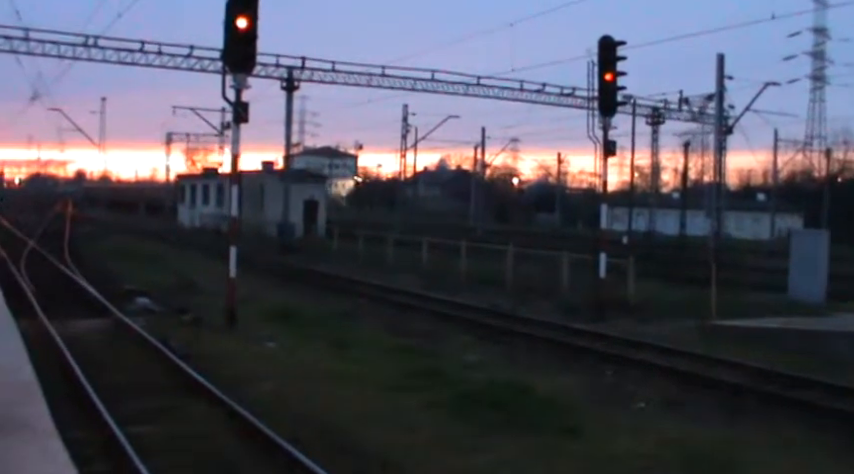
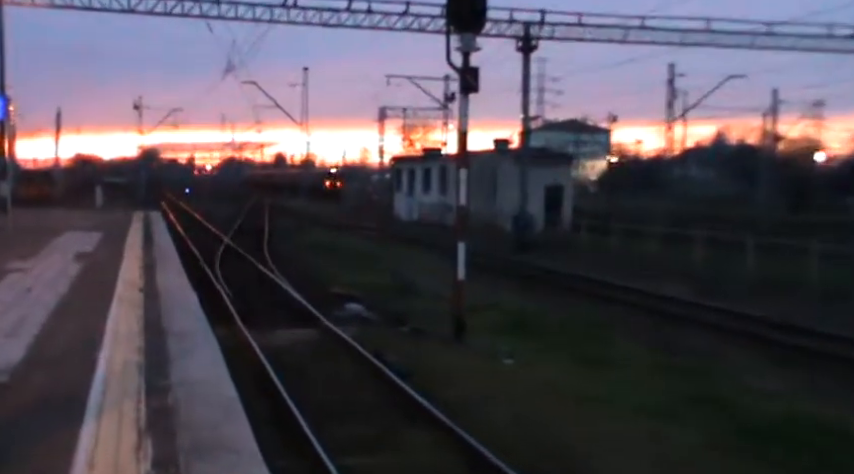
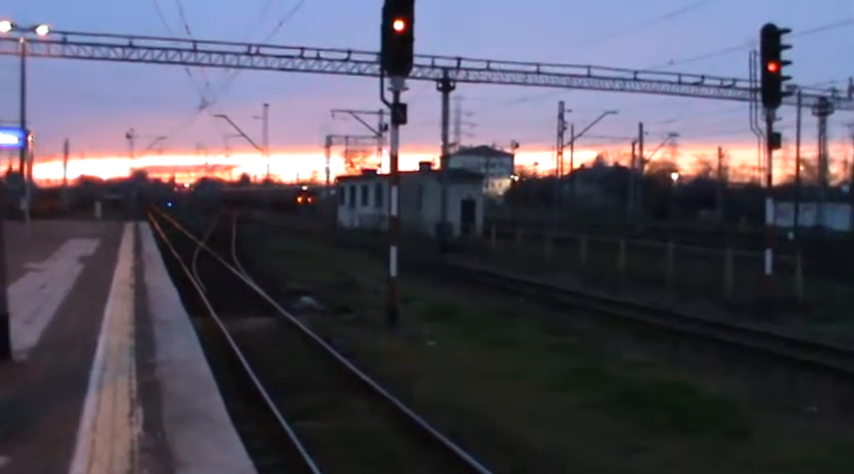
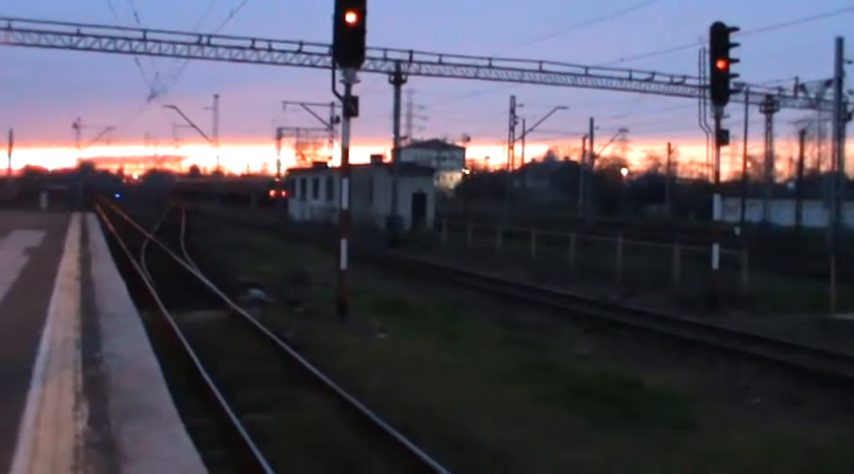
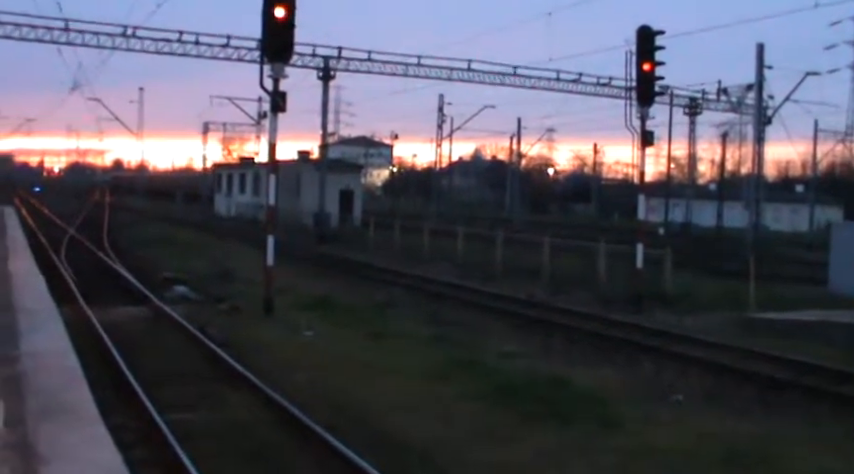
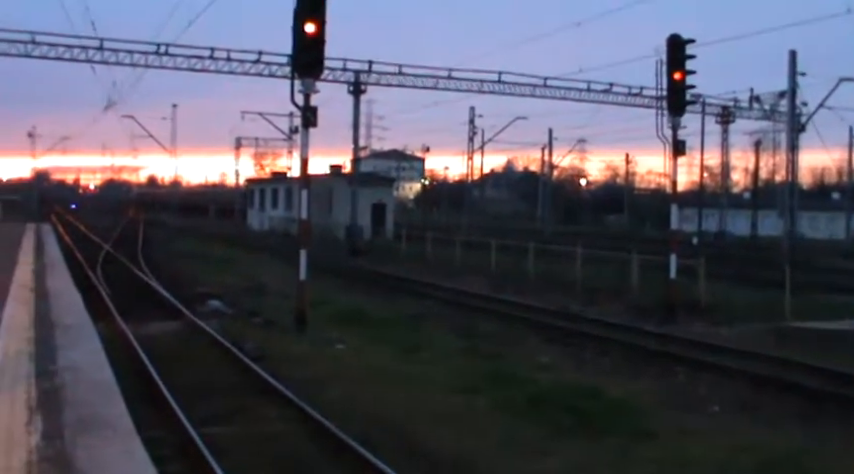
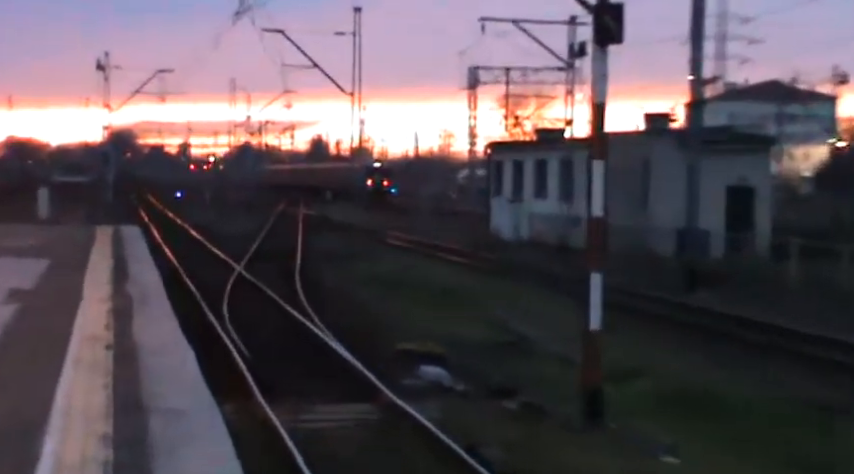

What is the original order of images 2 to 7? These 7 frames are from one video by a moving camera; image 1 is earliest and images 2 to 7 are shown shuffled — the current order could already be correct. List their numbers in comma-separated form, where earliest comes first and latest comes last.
5, 6, 4, 3, 2, 7
